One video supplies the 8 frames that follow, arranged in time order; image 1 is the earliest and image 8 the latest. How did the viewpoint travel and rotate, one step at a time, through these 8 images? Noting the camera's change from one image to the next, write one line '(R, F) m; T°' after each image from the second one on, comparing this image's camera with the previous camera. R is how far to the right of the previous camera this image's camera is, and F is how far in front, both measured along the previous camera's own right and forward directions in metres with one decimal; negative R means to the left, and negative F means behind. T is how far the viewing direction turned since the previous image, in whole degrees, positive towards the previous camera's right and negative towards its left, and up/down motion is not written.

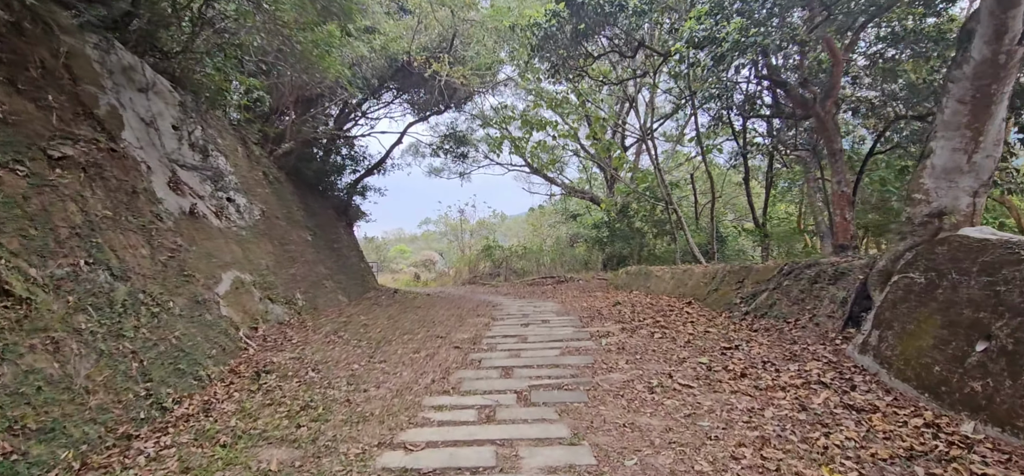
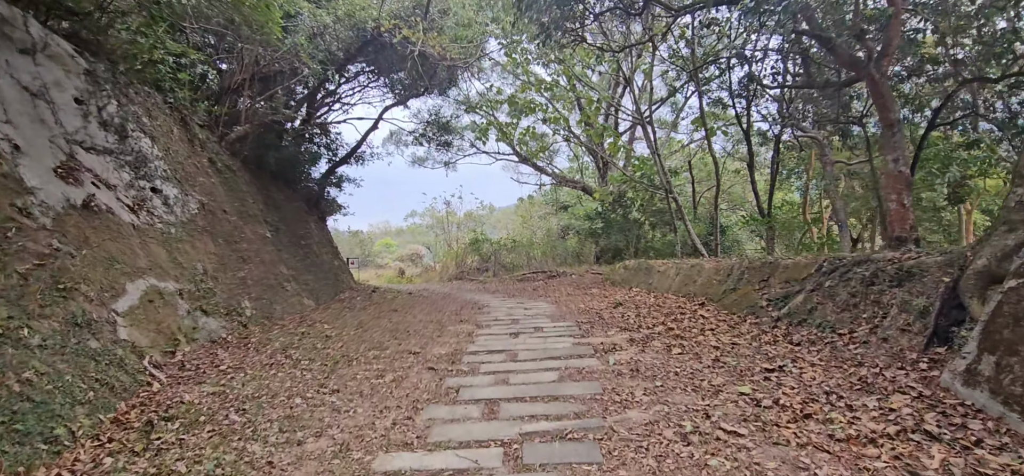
(0.0, +0.9) m; +1°
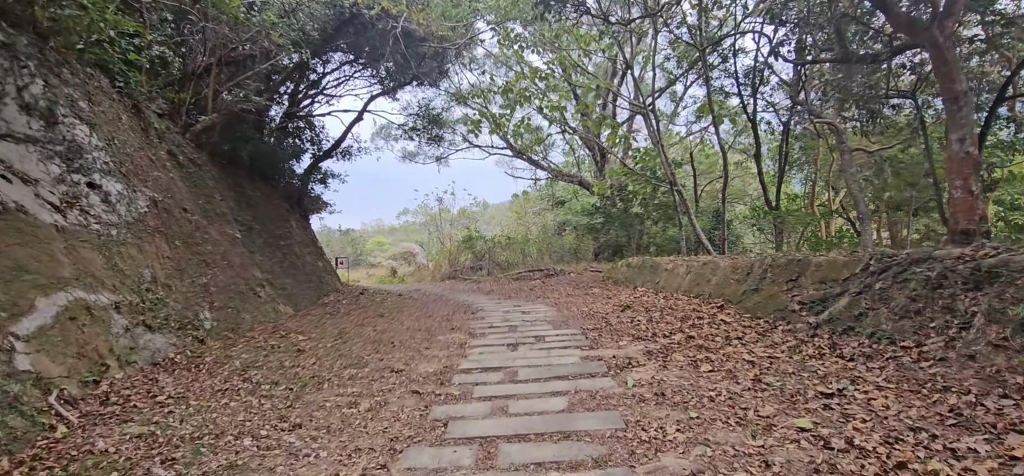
(0.0, +0.6) m; +1°
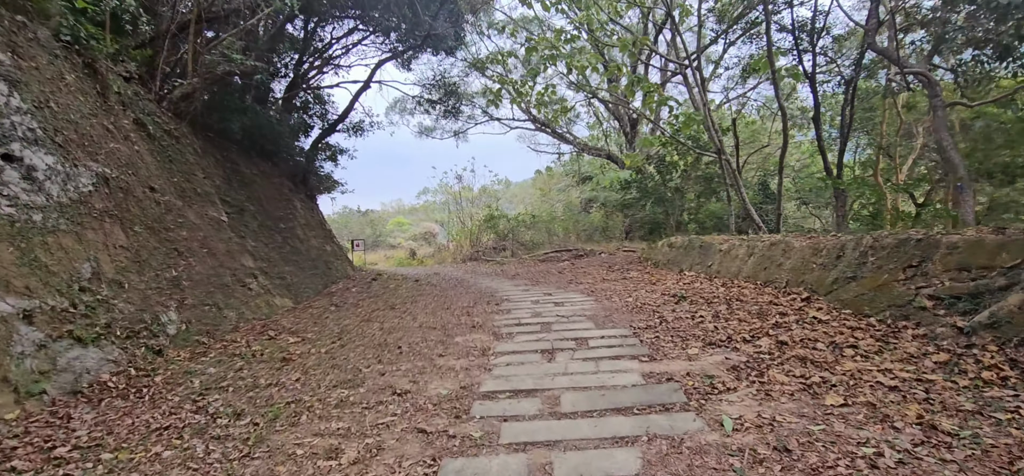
(-0.1, +1.0) m; -2°
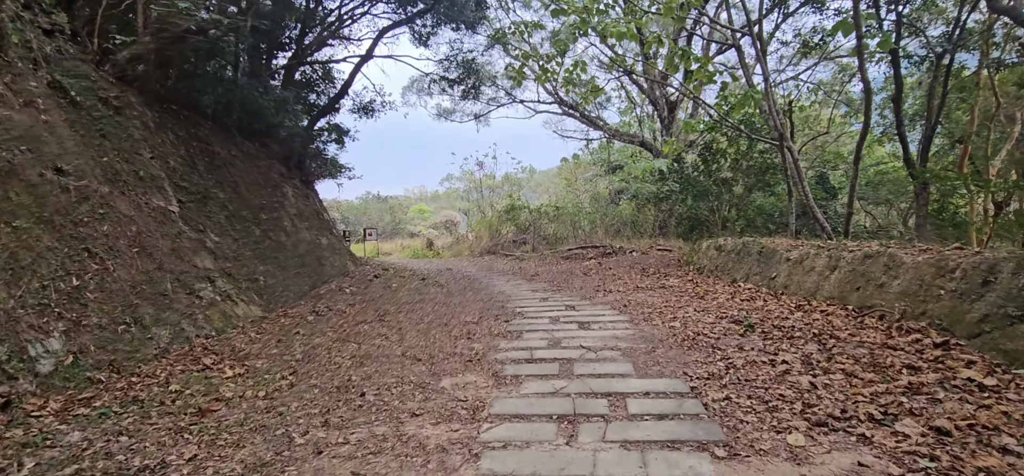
(+0.1, +1.2) m; -3°
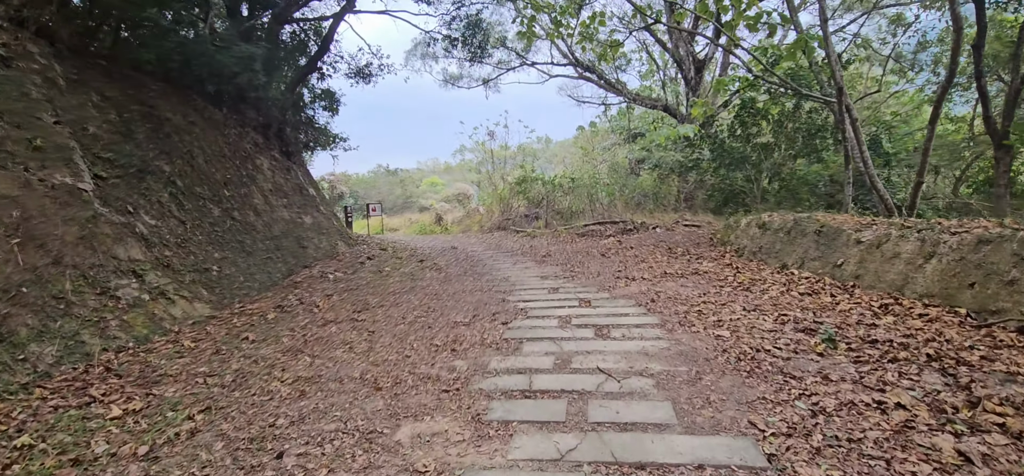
(+0.1, +1.0) m; -2°
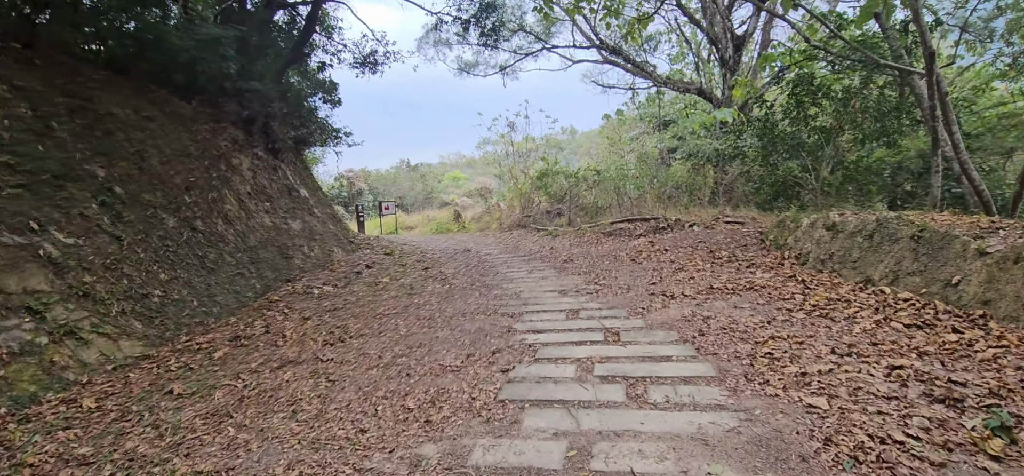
(+0.1, +1.0) m; -3°
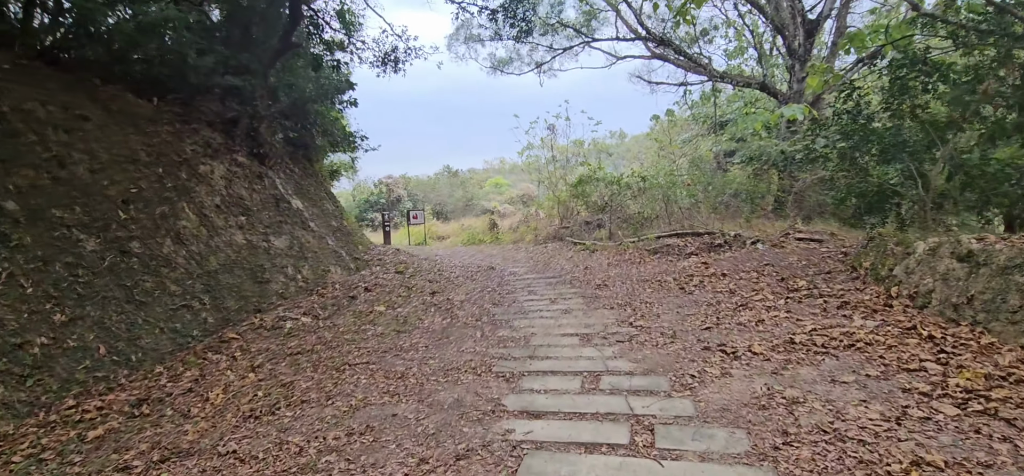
(+0.3, +1.1) m; -5°
